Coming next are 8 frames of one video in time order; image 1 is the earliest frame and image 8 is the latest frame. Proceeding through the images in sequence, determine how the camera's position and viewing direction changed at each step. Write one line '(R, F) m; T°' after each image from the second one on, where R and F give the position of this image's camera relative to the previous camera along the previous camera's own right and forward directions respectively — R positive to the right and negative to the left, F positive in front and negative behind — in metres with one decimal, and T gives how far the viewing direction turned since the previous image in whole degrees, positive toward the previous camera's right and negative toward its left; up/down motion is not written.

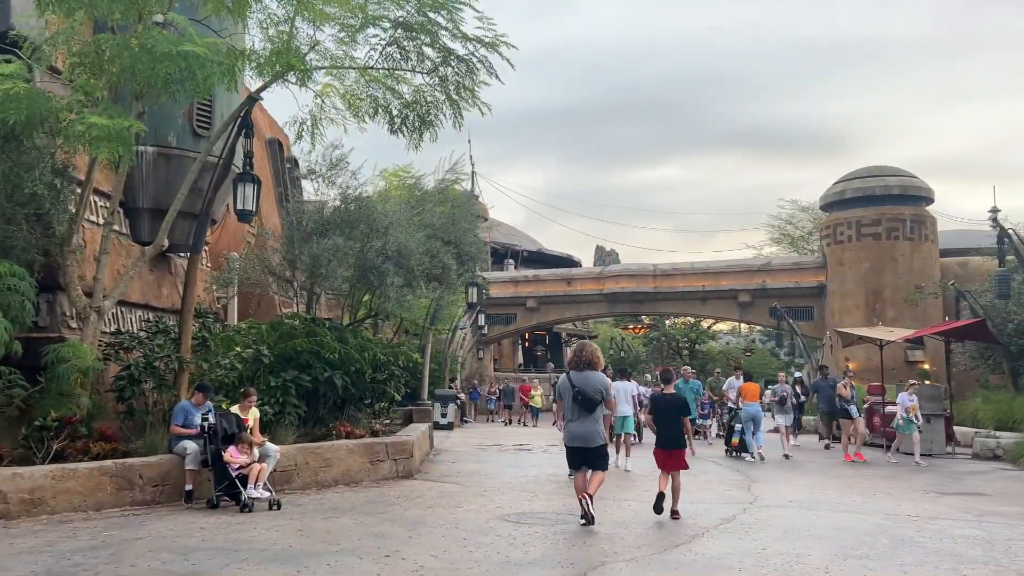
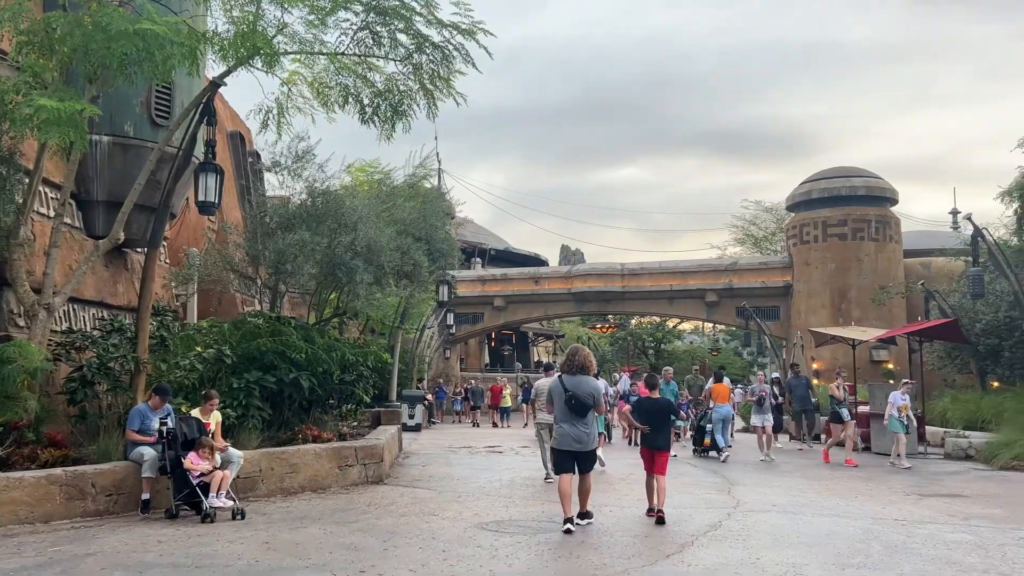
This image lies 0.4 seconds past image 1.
(-0.2, +0.4) m; +3°
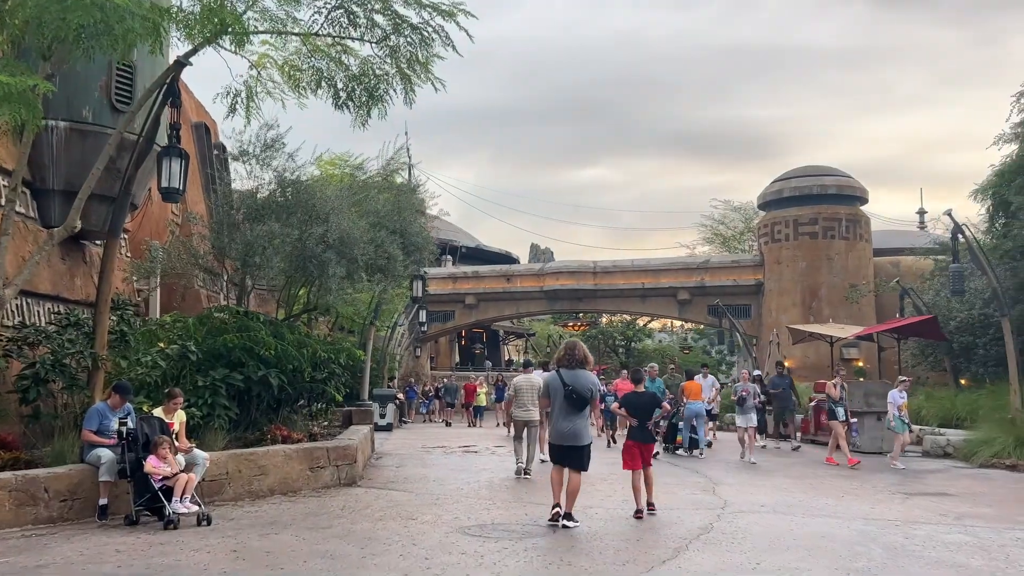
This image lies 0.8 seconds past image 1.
(-0.2, +0.4) m; +2°
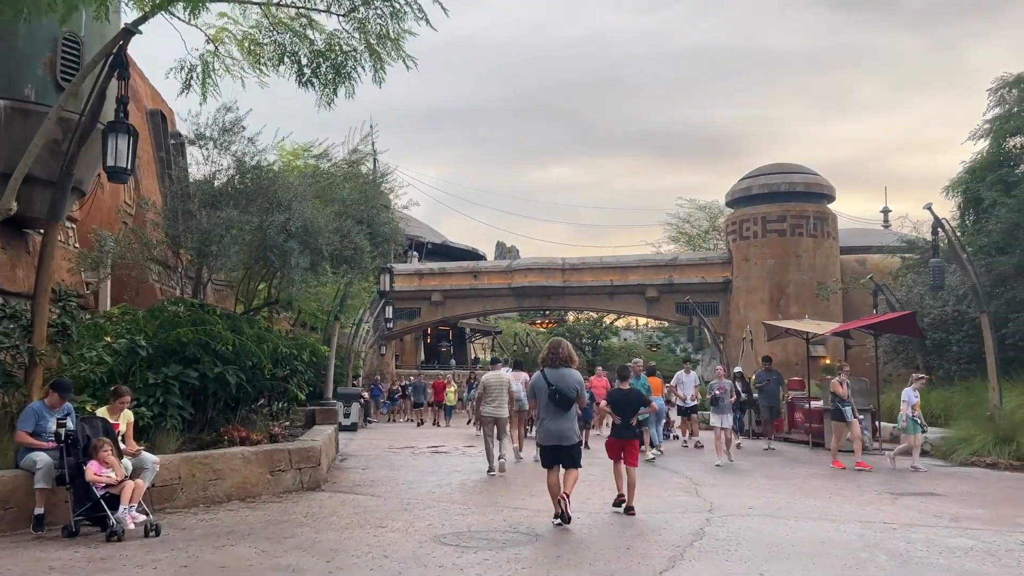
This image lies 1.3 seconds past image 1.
(-0.1, +0.6) m; +3°
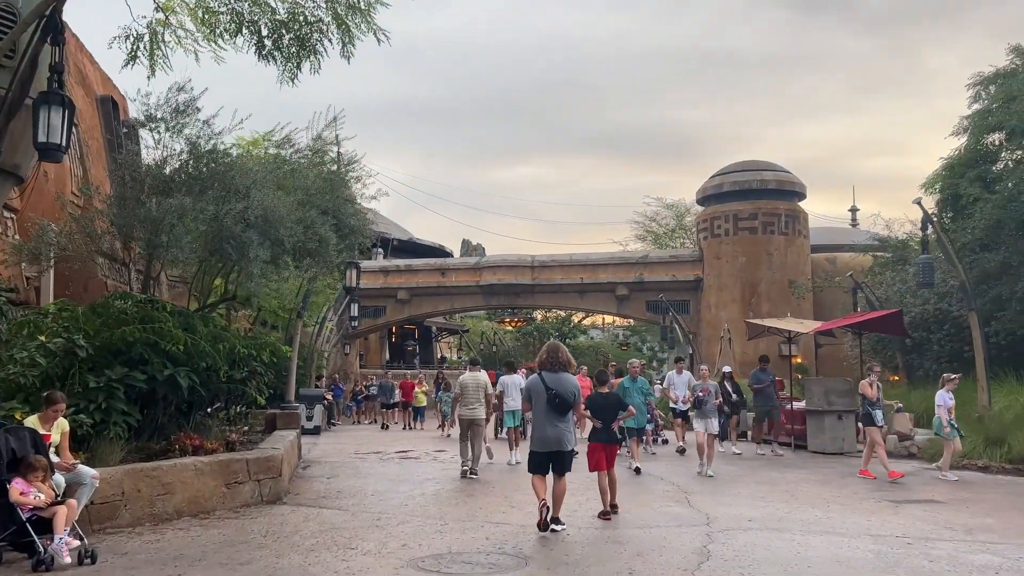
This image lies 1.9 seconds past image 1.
(-0.2, +0.8) m; +2°
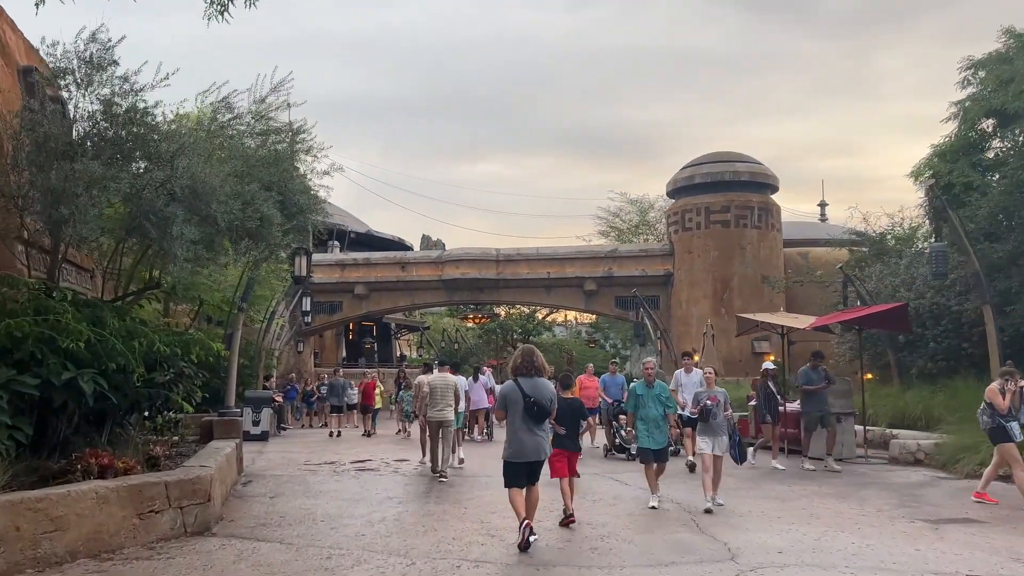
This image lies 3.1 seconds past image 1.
(-0.2, +1.6) m; +3°
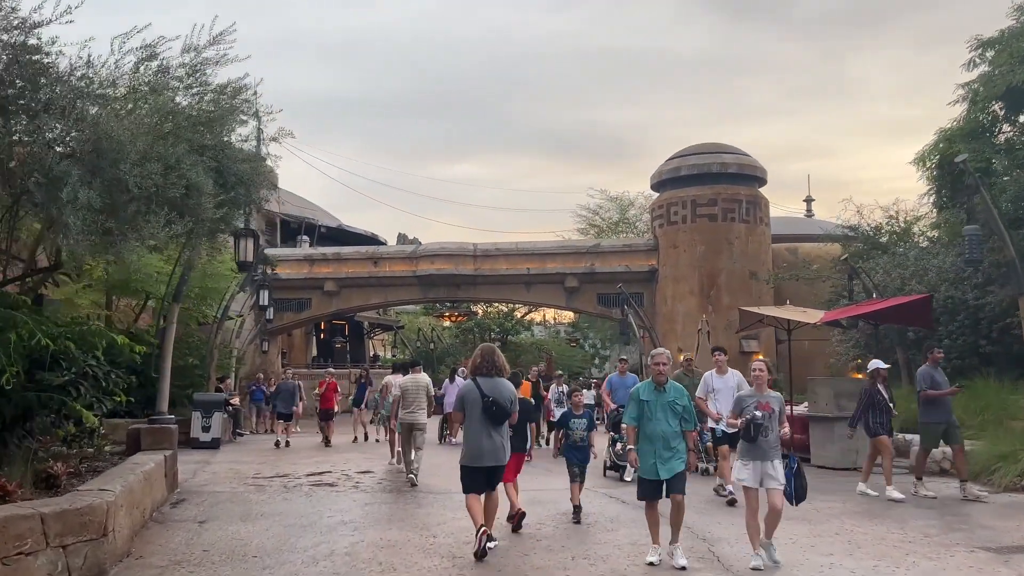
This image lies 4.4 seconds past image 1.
(0.0, +1.6) m; +2°
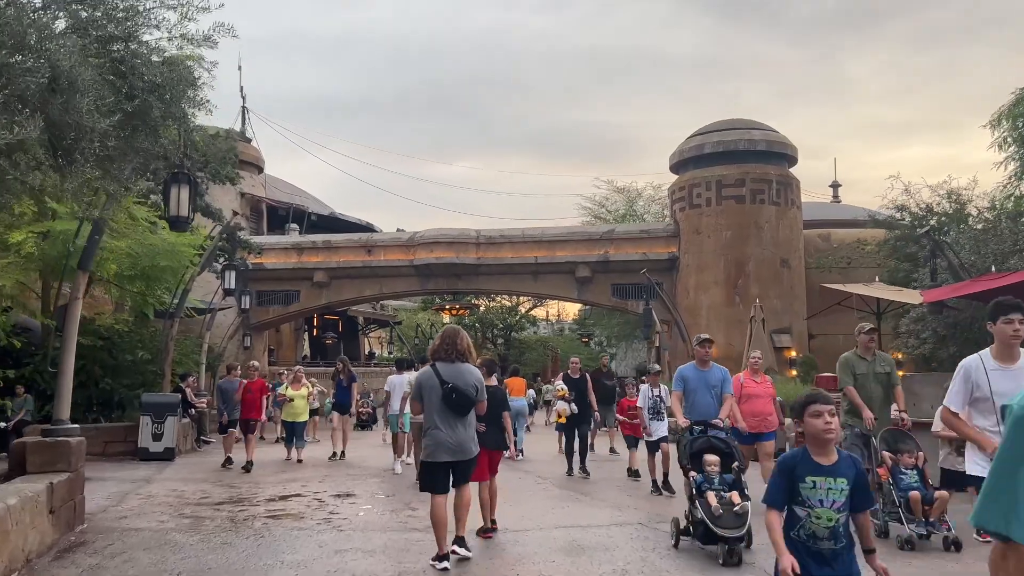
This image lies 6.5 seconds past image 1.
(-0.3, +2.9) m; 0°
